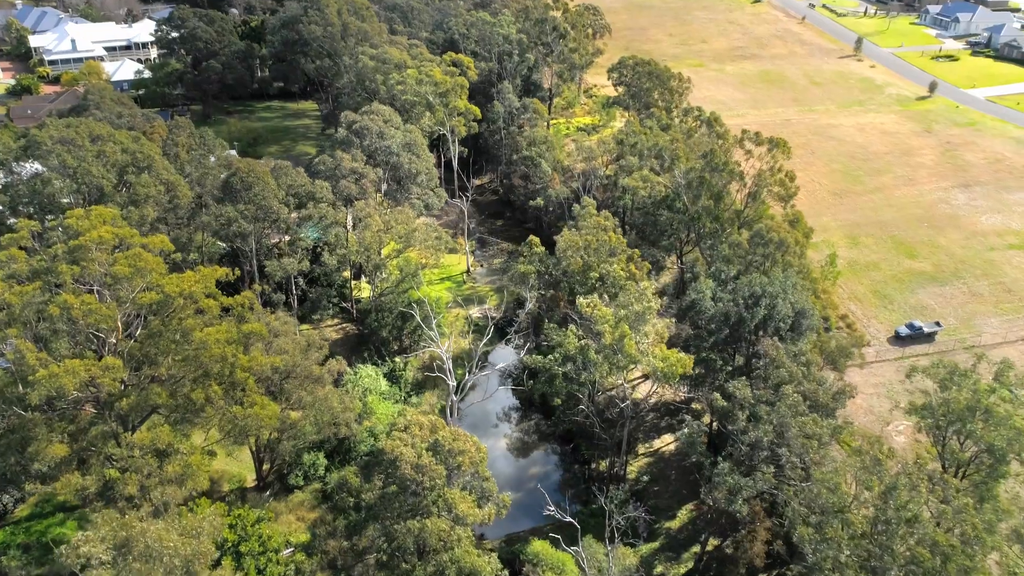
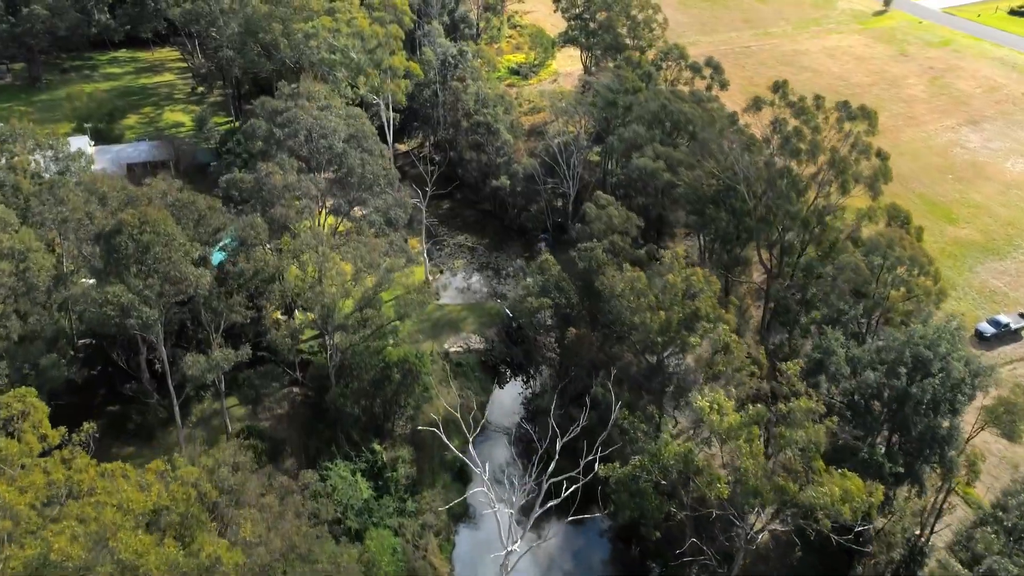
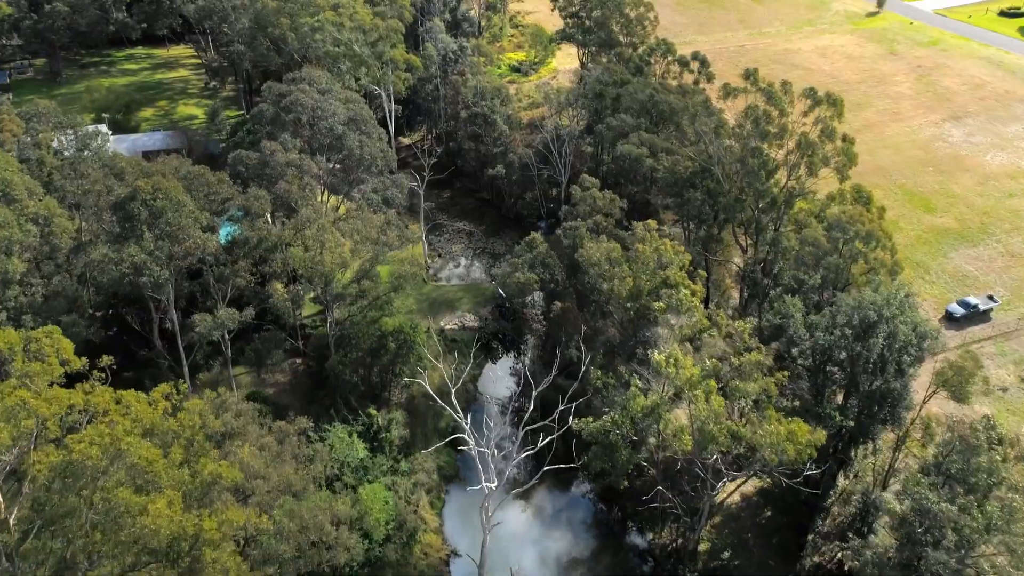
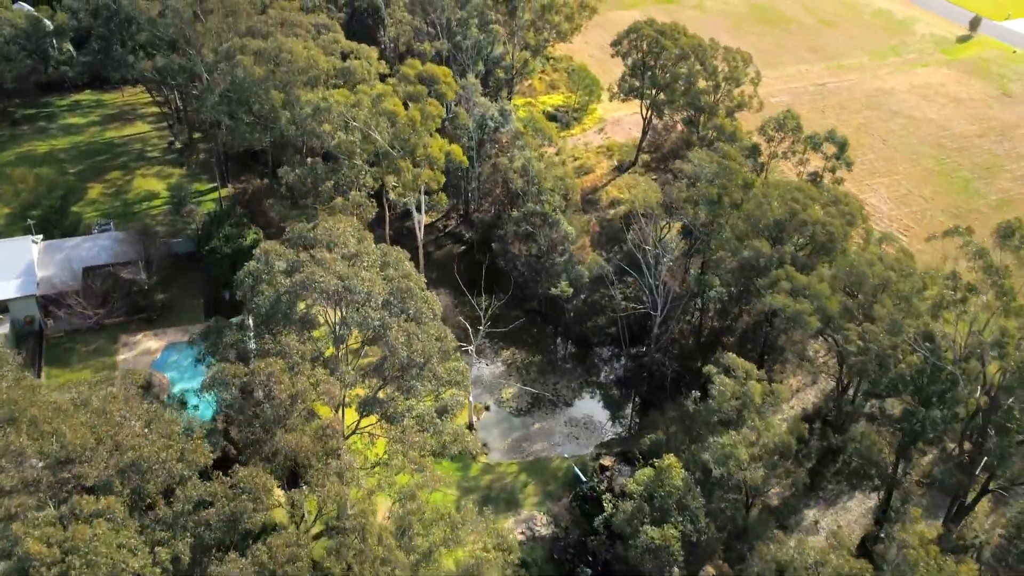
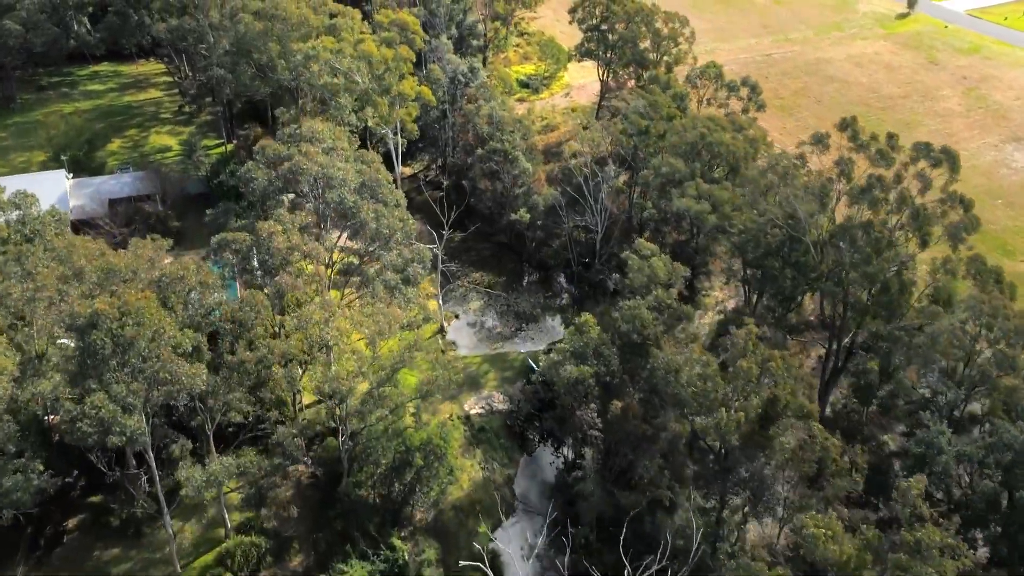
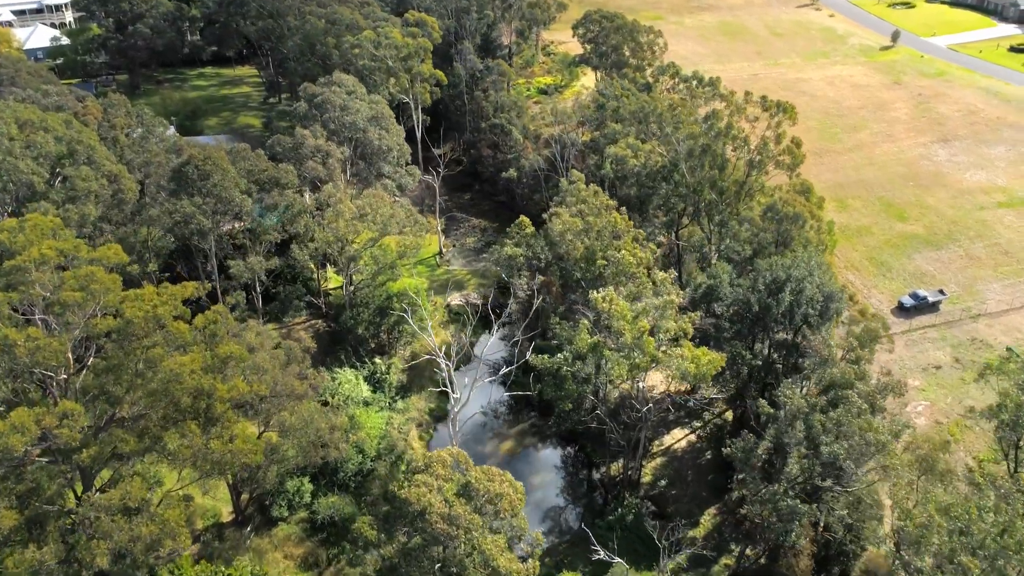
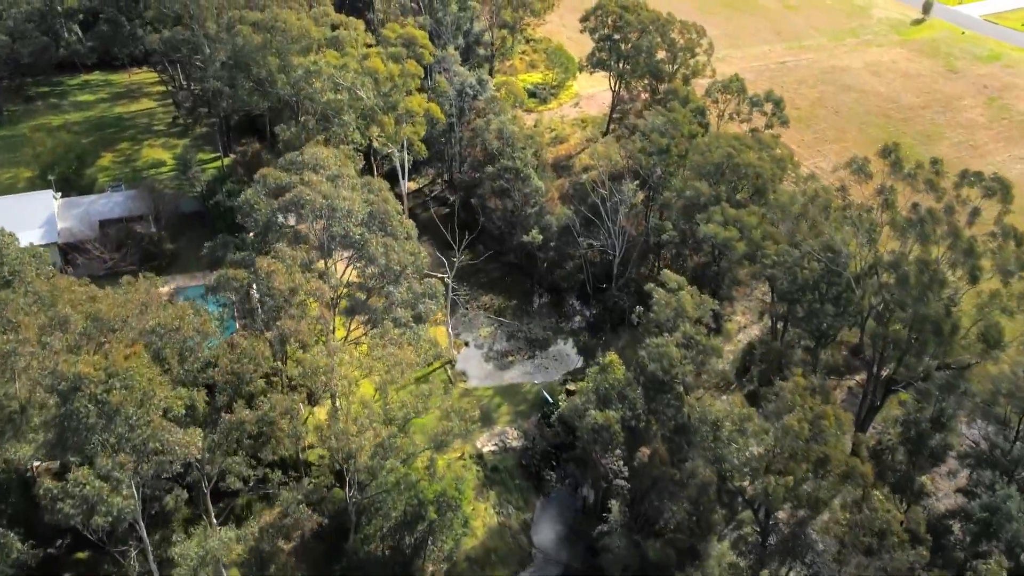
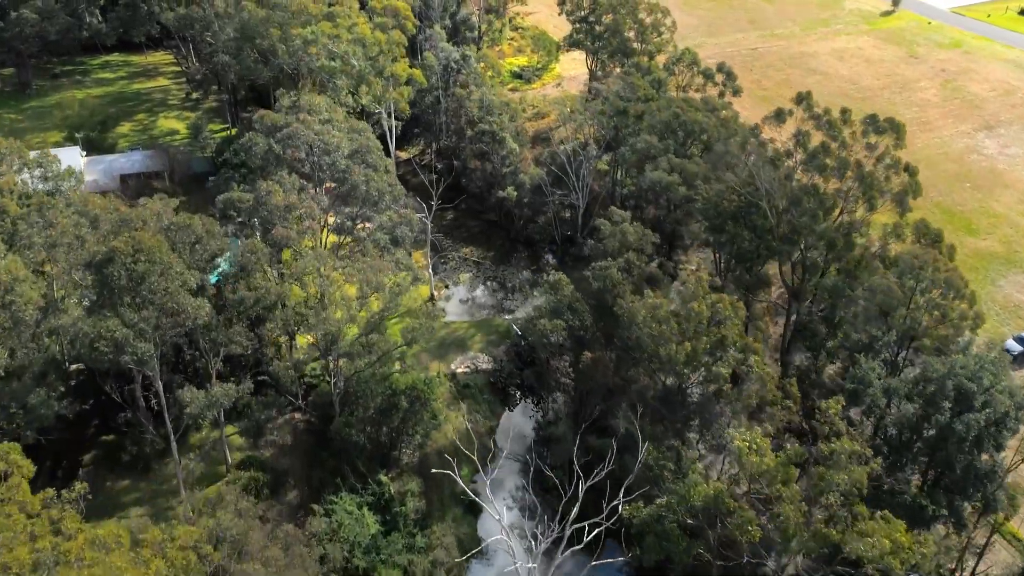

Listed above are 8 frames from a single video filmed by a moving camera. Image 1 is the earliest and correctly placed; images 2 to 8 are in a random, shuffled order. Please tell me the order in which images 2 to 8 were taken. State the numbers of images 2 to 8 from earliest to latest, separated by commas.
6, 3, 2, 8, 5, 7, 4
